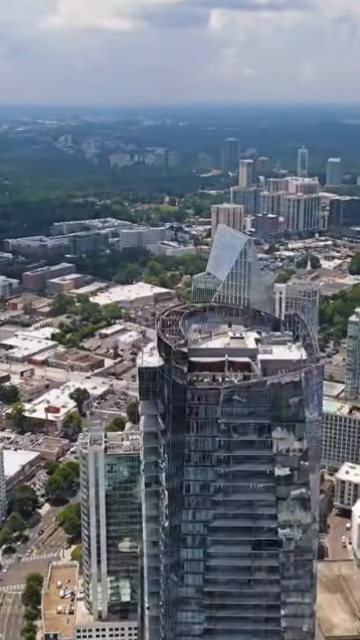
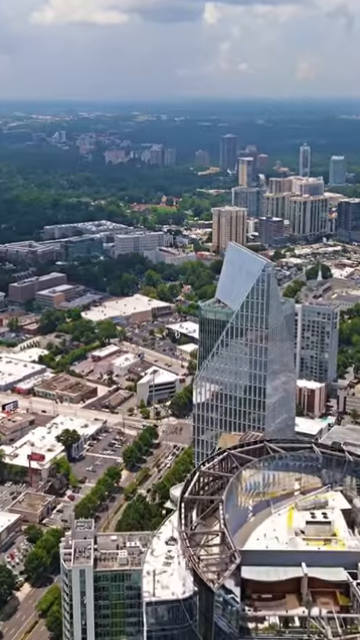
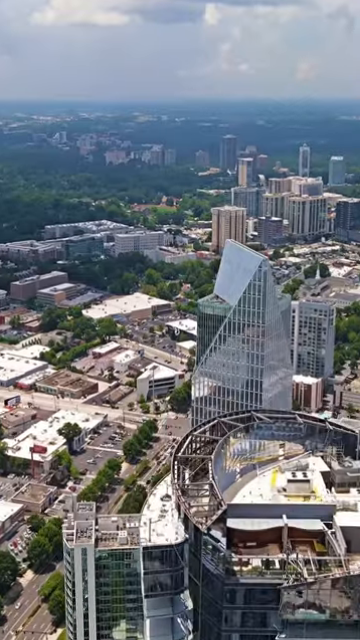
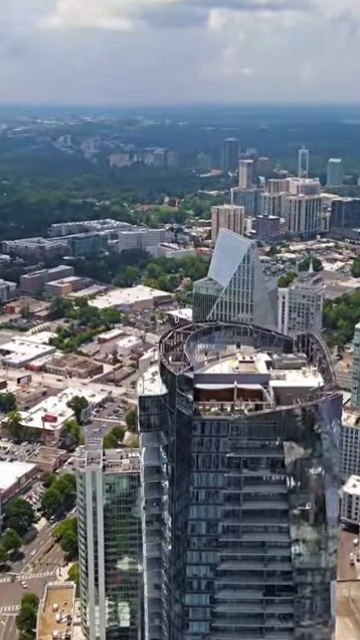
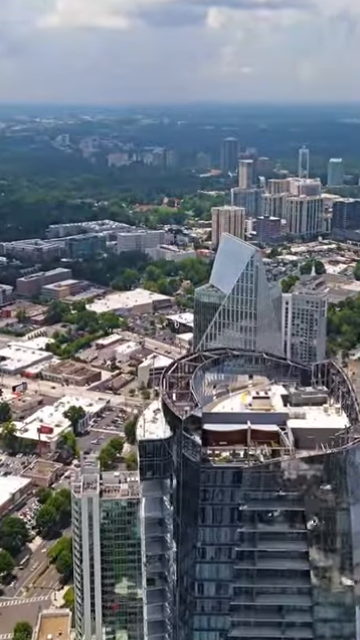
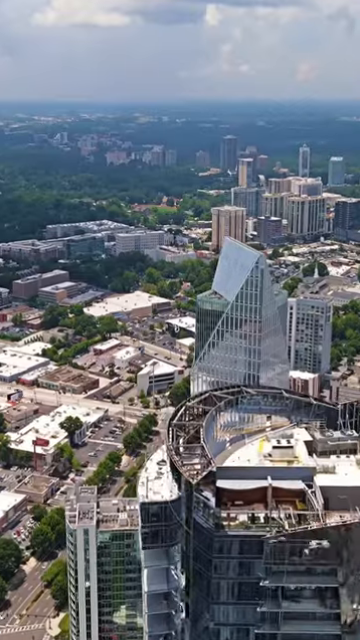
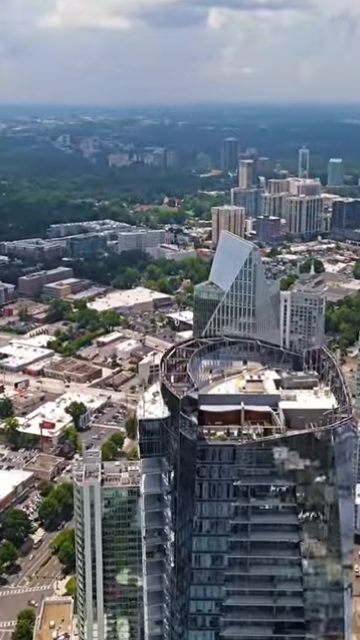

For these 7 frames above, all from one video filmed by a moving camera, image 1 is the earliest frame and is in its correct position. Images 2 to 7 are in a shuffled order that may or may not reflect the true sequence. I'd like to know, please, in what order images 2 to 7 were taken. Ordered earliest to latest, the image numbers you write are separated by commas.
4, 7, 5, 6, 3, 2
